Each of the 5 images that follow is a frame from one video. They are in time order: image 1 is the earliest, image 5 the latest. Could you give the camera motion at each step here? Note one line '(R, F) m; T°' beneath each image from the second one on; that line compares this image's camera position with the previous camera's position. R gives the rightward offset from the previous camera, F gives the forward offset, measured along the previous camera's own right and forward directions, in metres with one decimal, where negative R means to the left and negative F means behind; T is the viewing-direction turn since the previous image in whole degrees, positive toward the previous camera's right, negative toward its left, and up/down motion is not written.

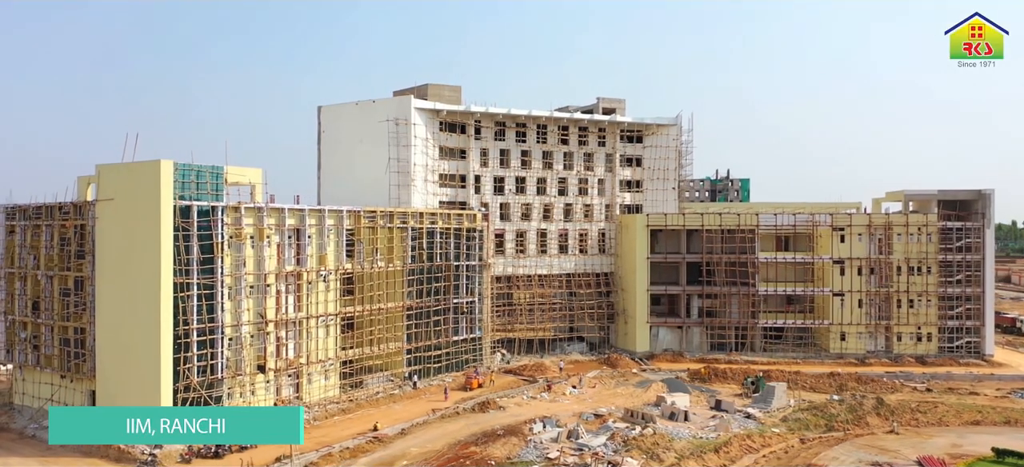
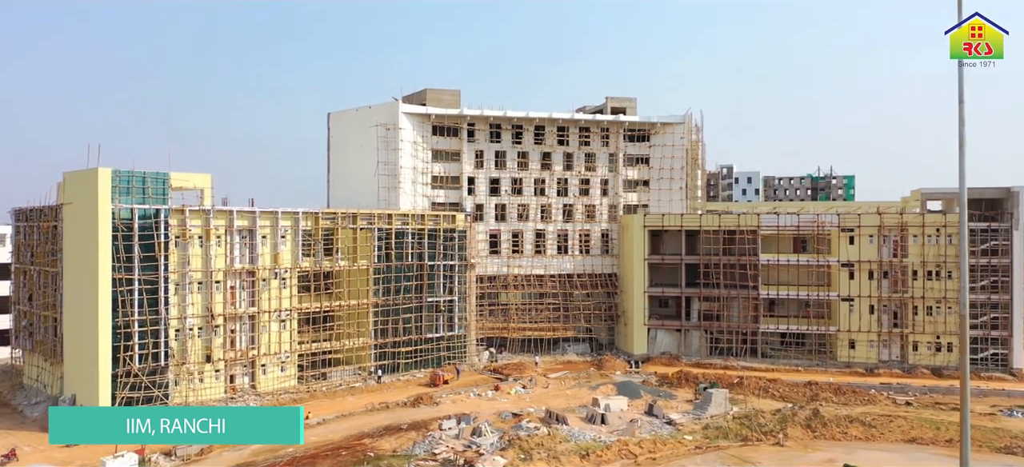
(+7.8, +0.1) m; -9°
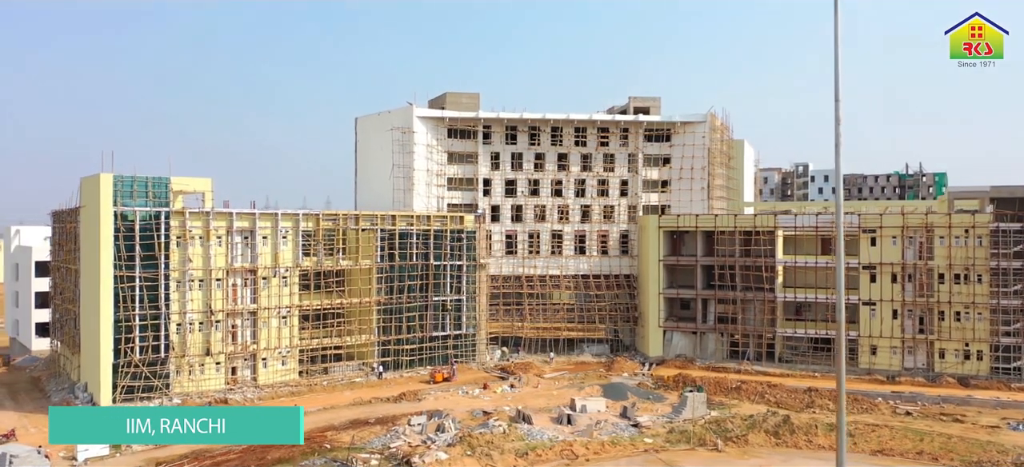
(+4.6, -0.2) m; -7°
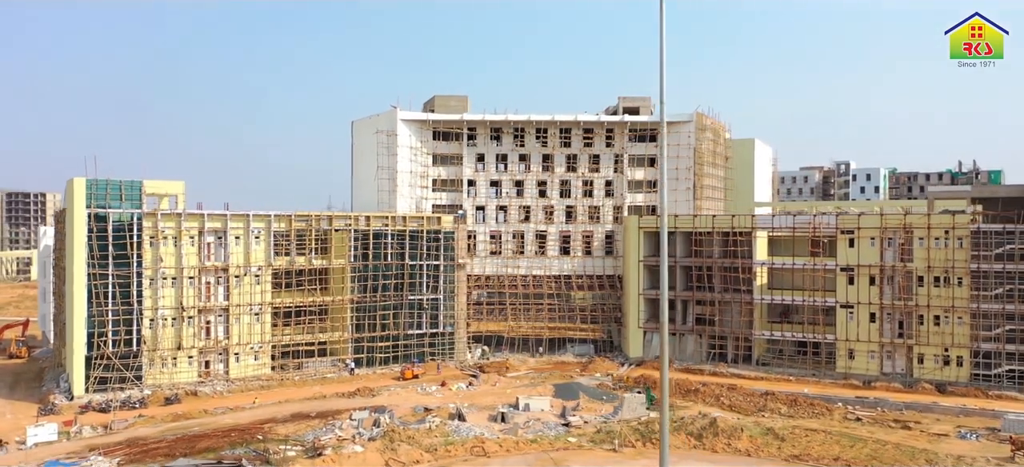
(+4.7, -0.5) m; -4°
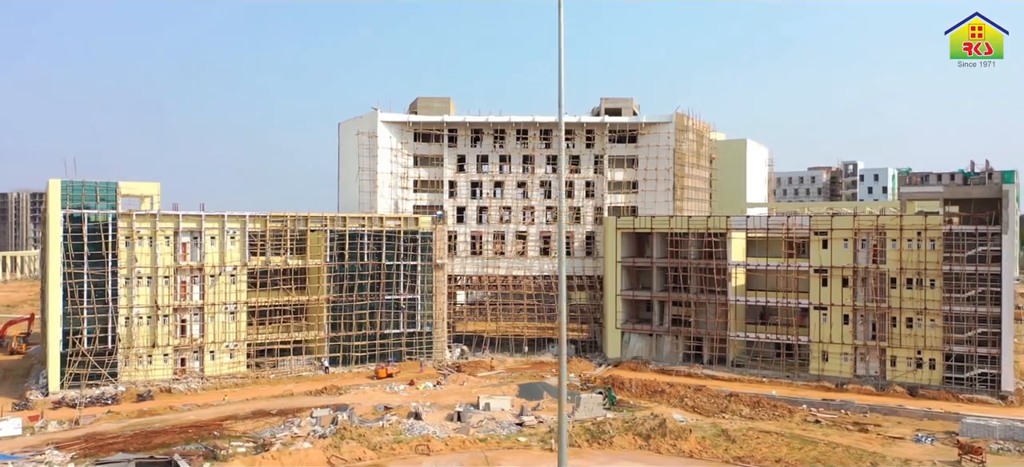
(+2.4, -0.3) m; -1°
